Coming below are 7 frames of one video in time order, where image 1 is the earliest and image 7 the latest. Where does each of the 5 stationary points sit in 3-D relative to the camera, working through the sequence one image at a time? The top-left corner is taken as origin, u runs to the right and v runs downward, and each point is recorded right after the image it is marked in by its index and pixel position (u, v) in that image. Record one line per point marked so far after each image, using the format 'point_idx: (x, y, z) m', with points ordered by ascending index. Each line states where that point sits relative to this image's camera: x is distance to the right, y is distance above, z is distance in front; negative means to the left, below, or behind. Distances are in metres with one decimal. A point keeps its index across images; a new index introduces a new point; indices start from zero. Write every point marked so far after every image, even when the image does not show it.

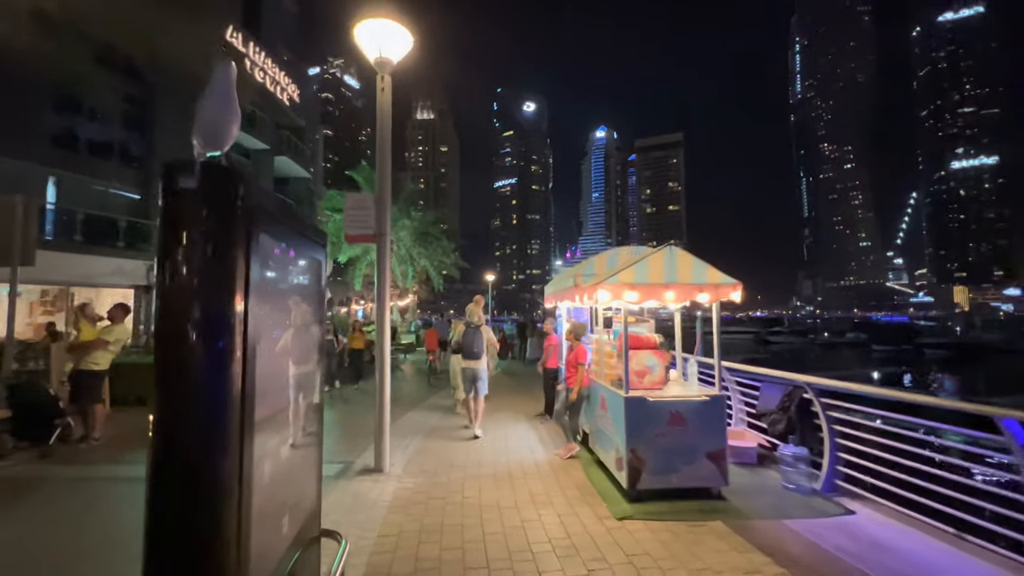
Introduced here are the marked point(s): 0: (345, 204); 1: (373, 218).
0: (-2.5, +1.3, +6.5) m
1: (-2.1, +1.1, +6.5) m
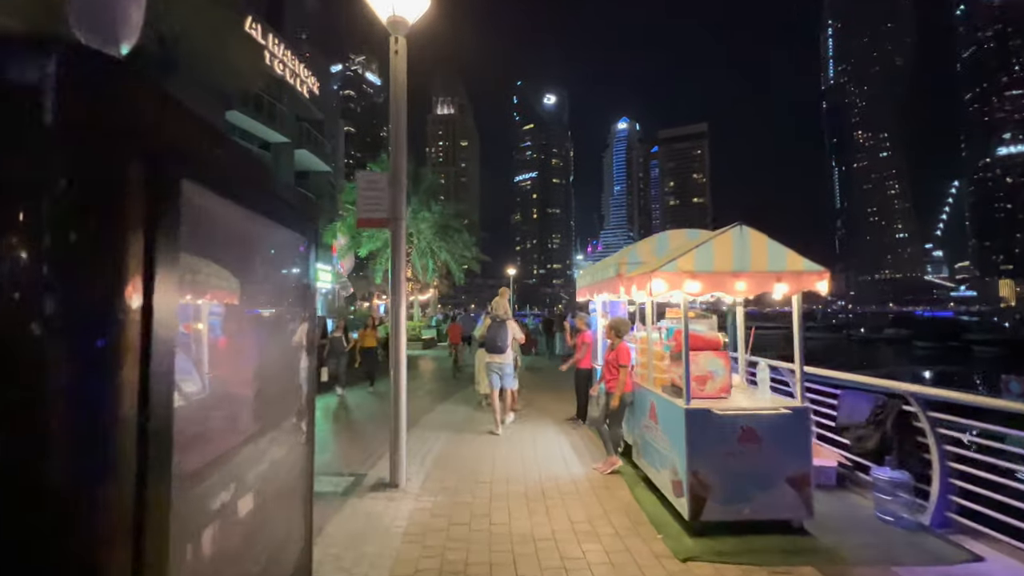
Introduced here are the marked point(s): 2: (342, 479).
0: (-2.1, +1.4, +5.7) m
1: (-1.7, +1.2, +5.8) m
2: (-2.2, -2.5, +5.6) m
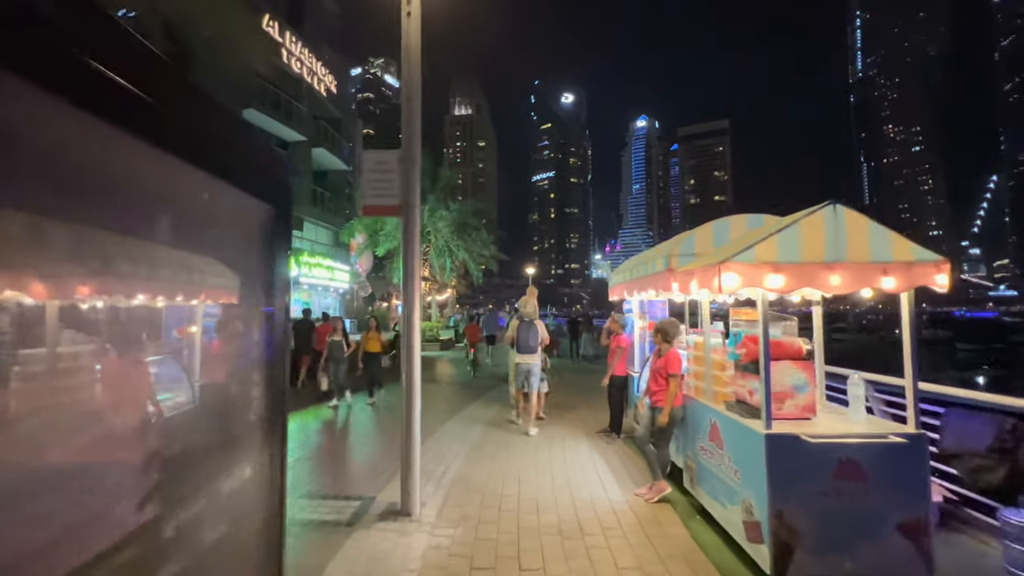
0: (-1.7, +1.4, +5.0) m
1: (-1.3, +1.2, +5.0) m
2: (-1.9, -2.5, +4.9) m
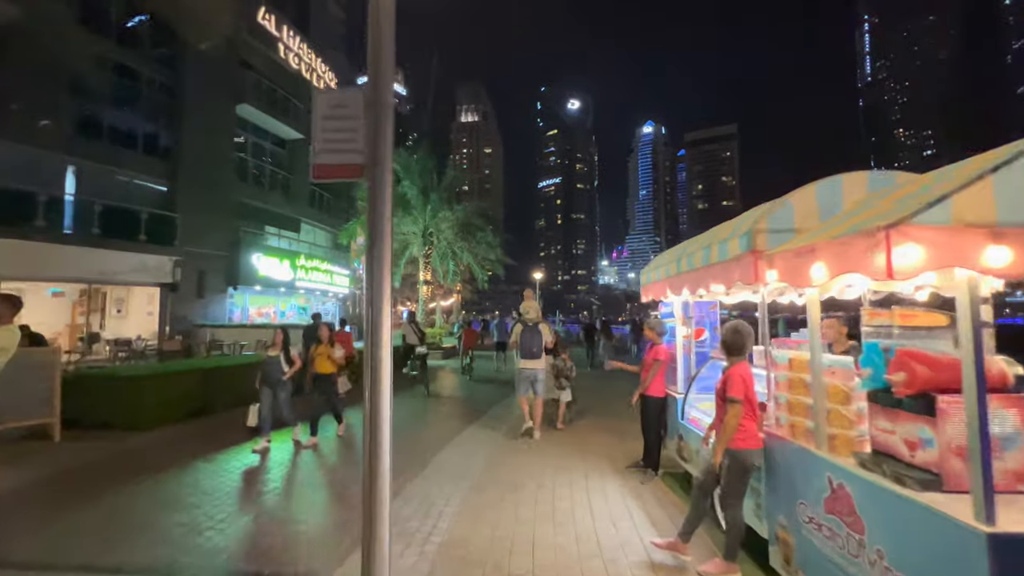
0: (-1.6, +1.5, +3.6) m
1: (-1.2, +1.3, +3.6) m
2: (-1.8, -2.4, +3.4) m
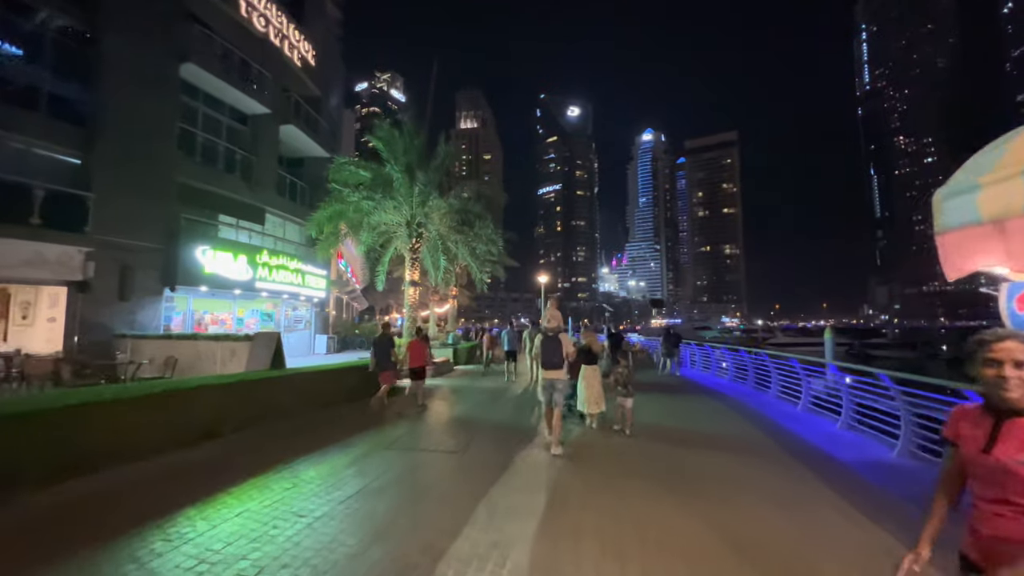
0: (-1.4, +1.8, -0.6) m
1: (-1.0, +1.6, -0.6) m
2: (-1.5, -2.1, -0.8) m
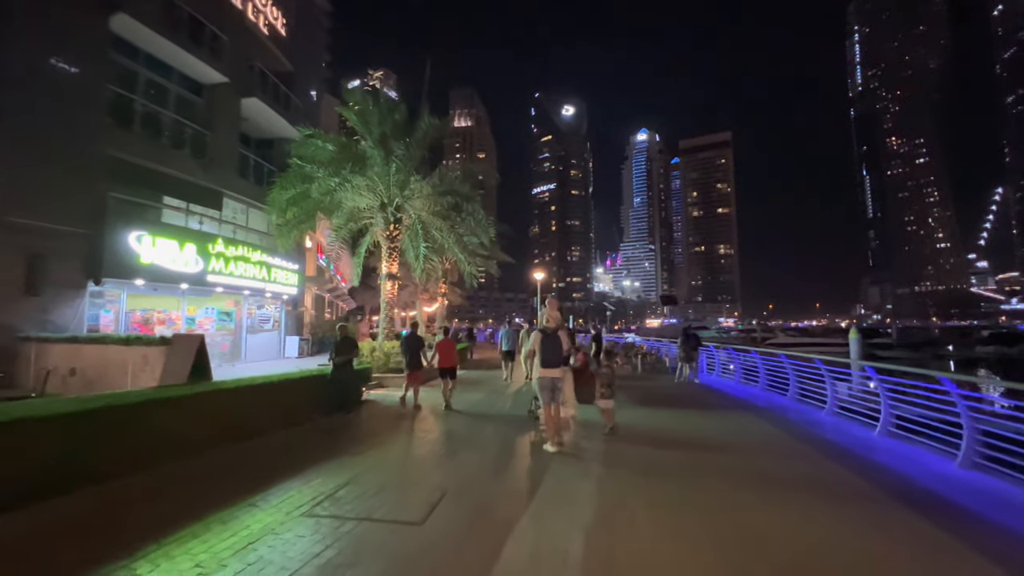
0: (-1.3, +2.0, -3.3) m
1: (-0.9, +1.8, -3.3) m
2: (-1.5, -1.9, -3.5) m
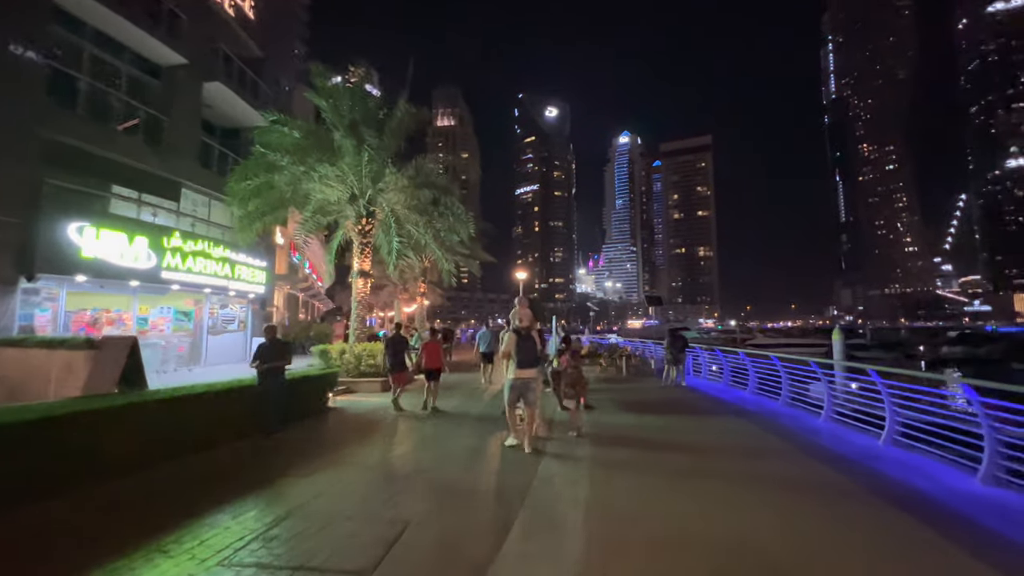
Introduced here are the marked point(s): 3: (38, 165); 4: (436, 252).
0: (-1.3, +2.1, -4.2) m
1: (-0.9, +1.9, -4.2) m
2: (-1.4, -1.8, -4.5) m
3: (-14.9, +3.9, +13.6) m
4: (-3.3, +1.7, +18.2) m
